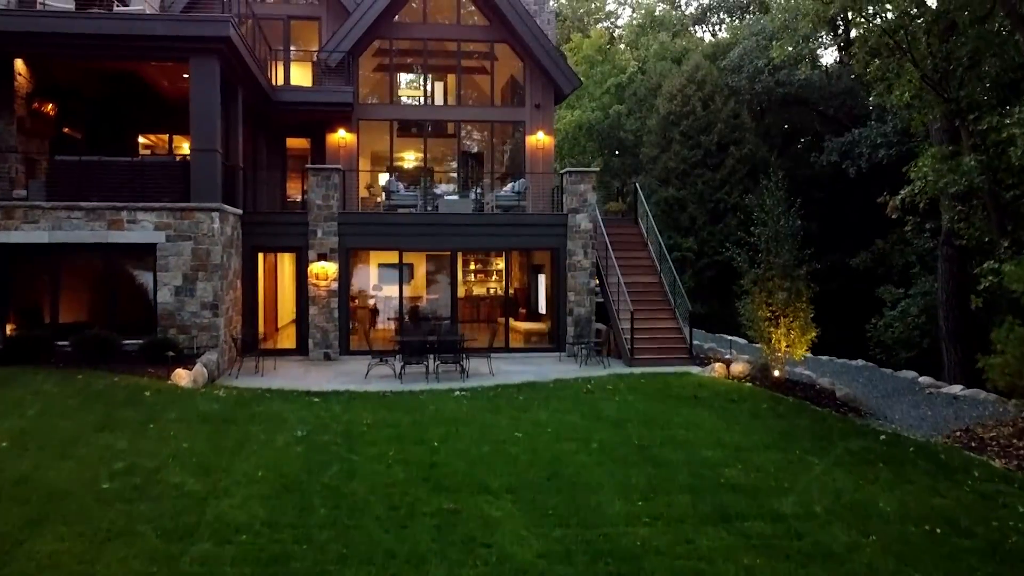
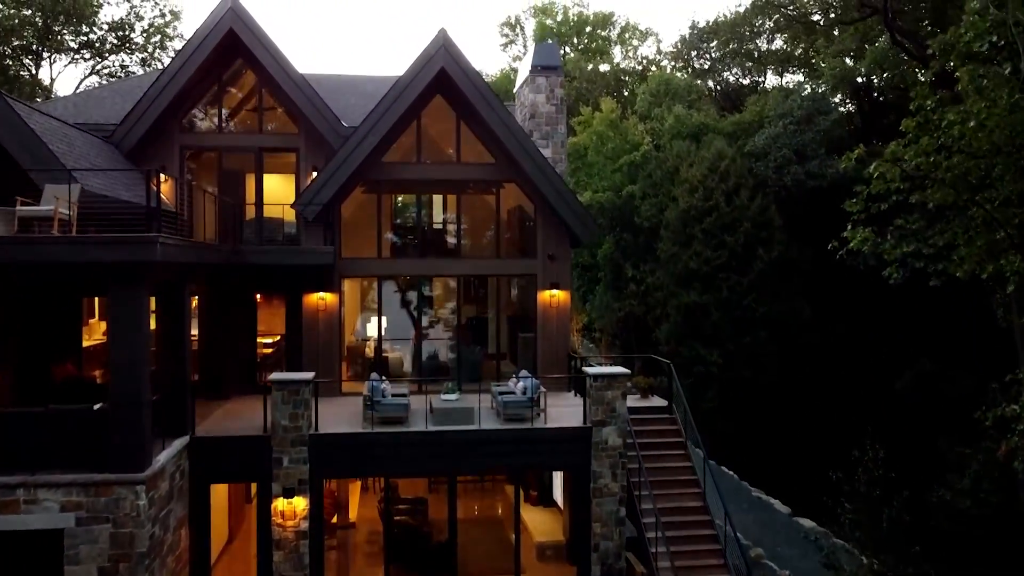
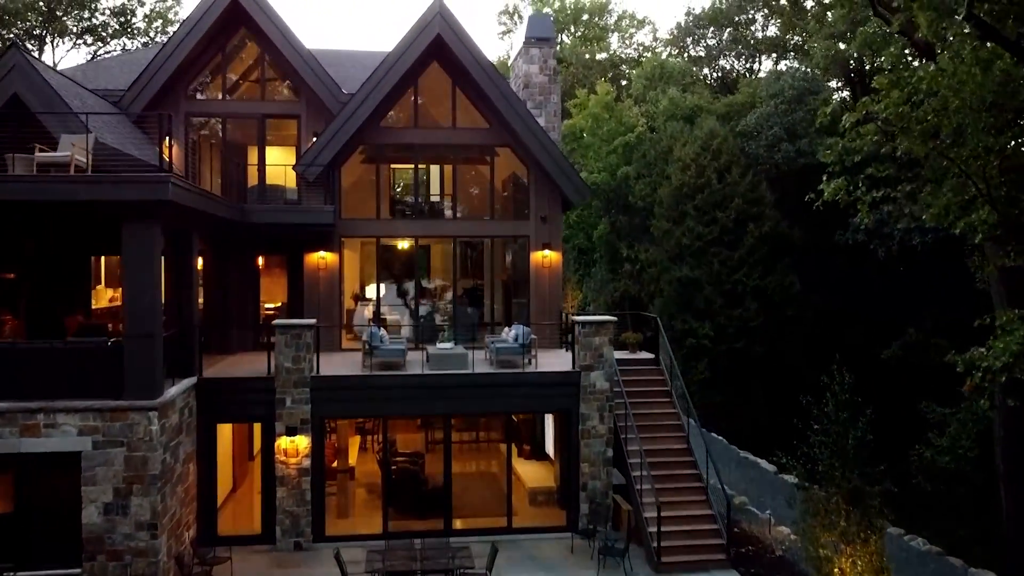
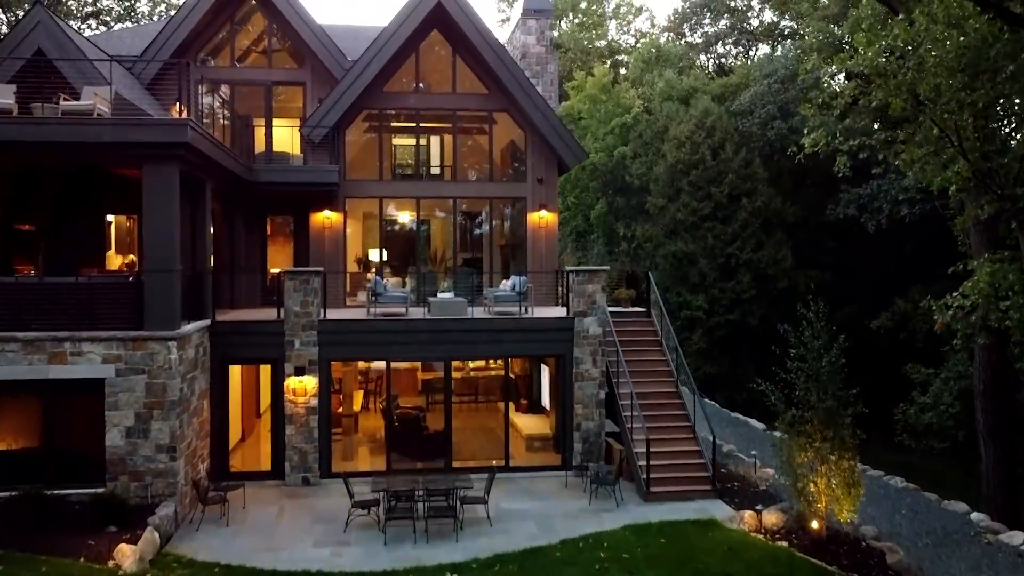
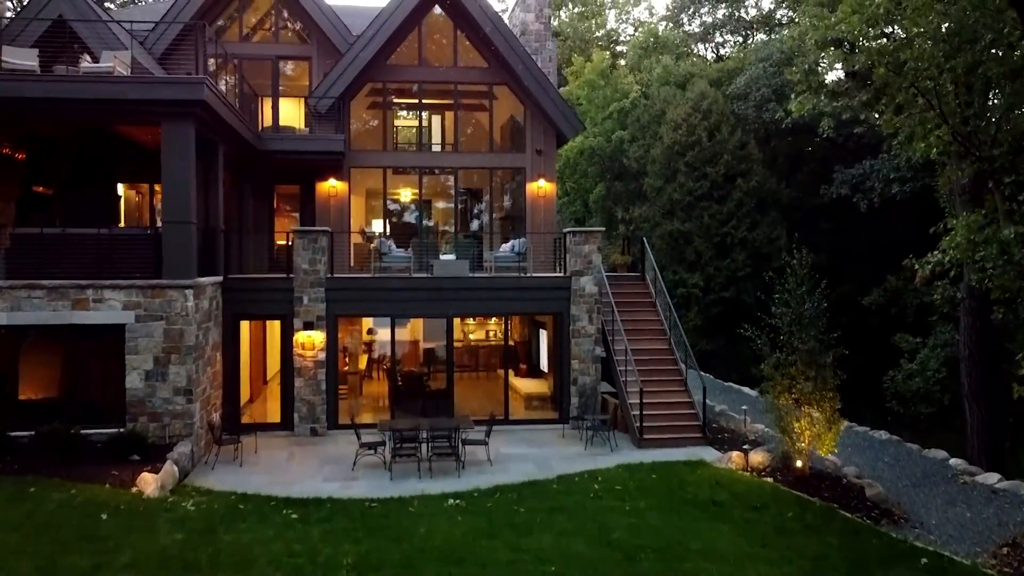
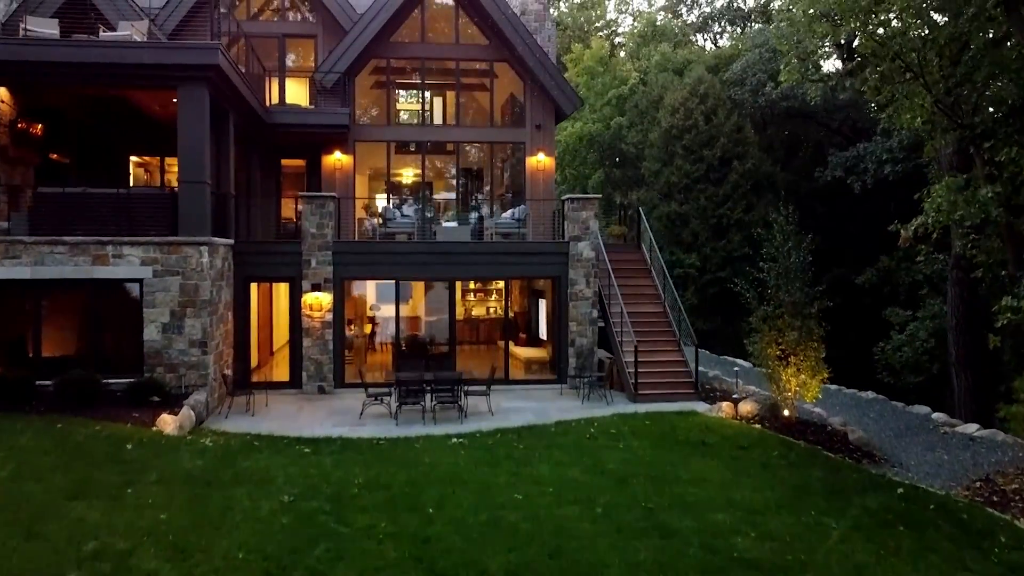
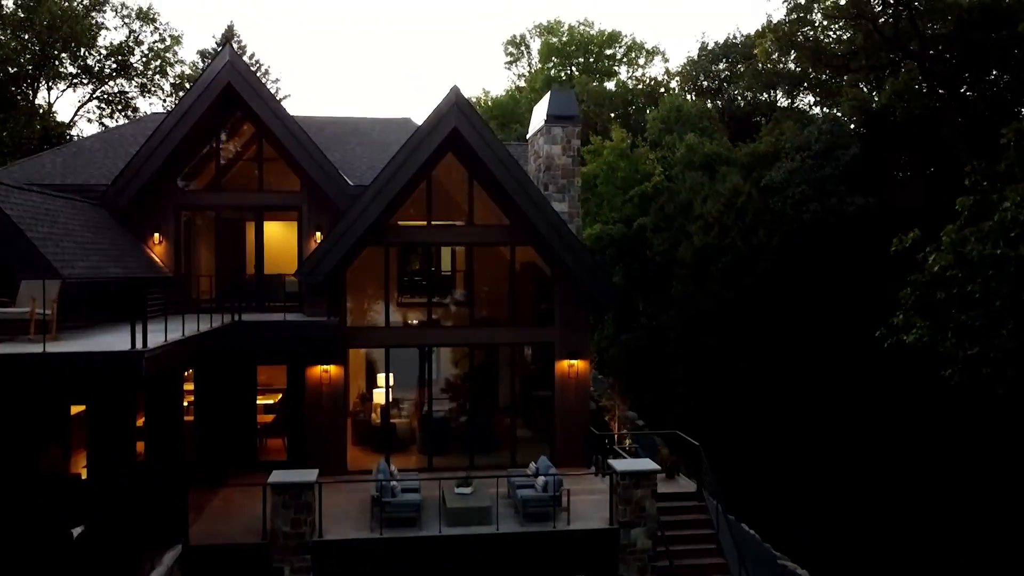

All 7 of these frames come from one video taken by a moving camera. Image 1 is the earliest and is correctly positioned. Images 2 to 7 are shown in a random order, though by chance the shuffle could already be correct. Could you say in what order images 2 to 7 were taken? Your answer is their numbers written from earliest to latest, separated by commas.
6, 5, 4, 3, 2, 7
